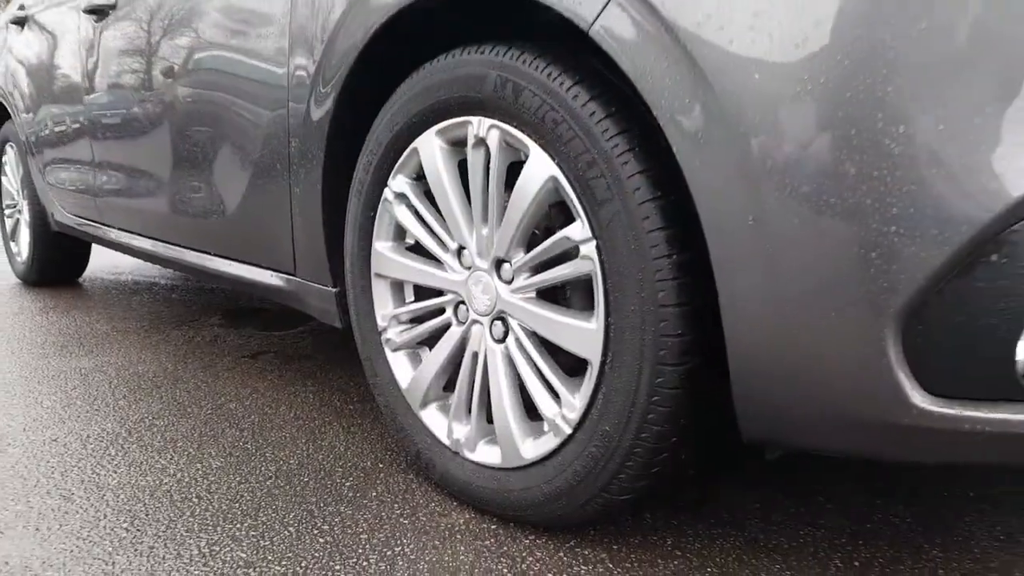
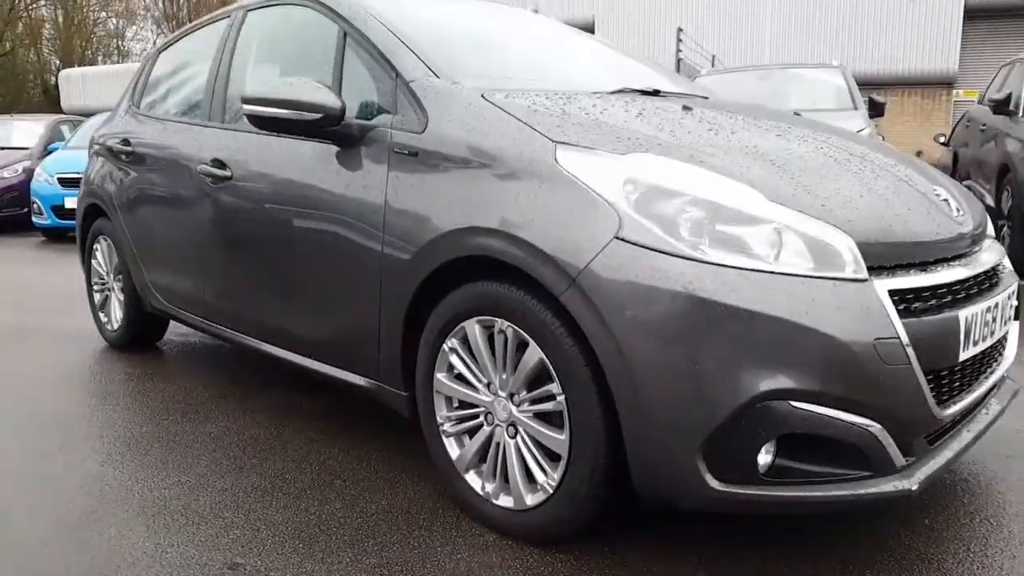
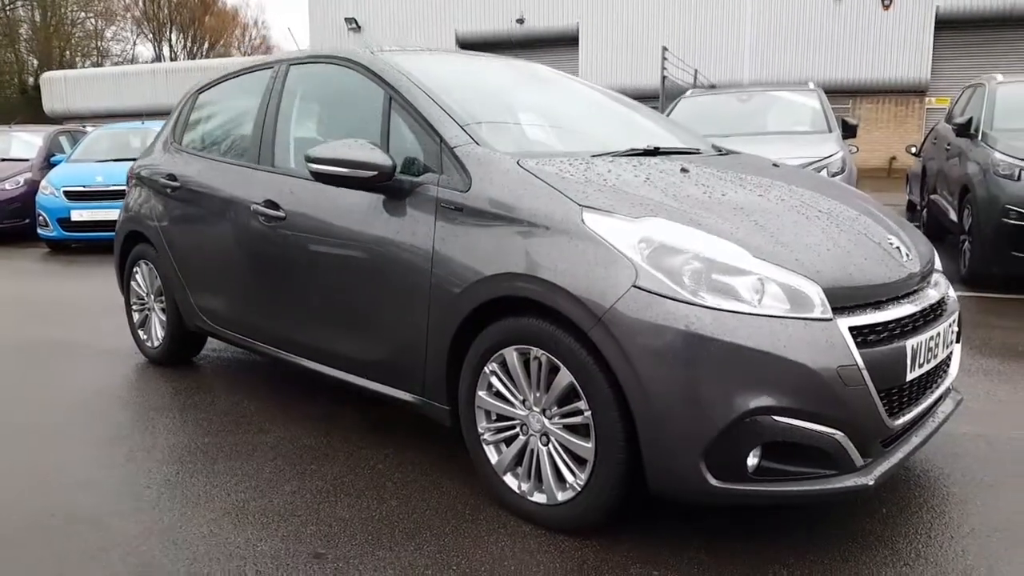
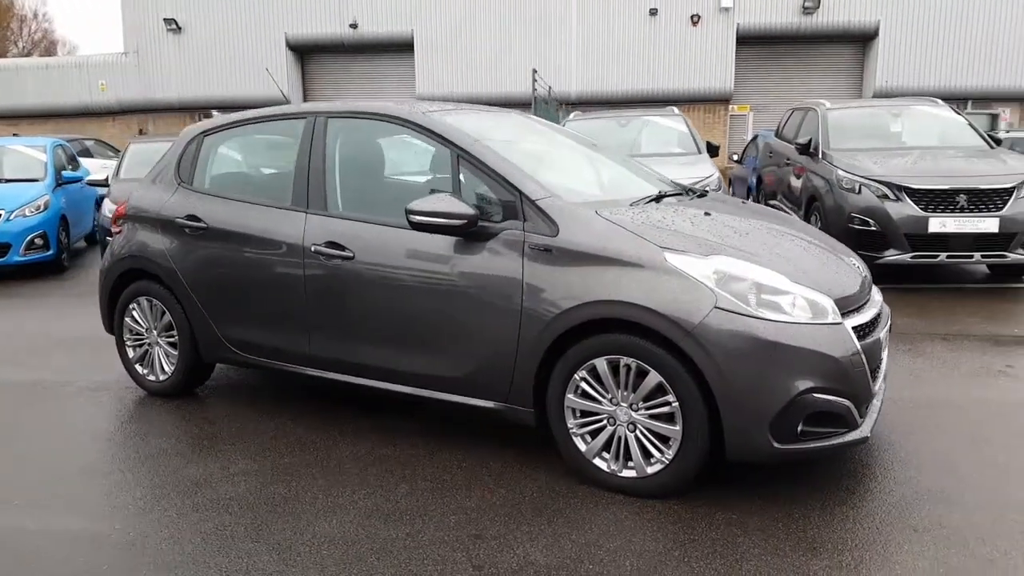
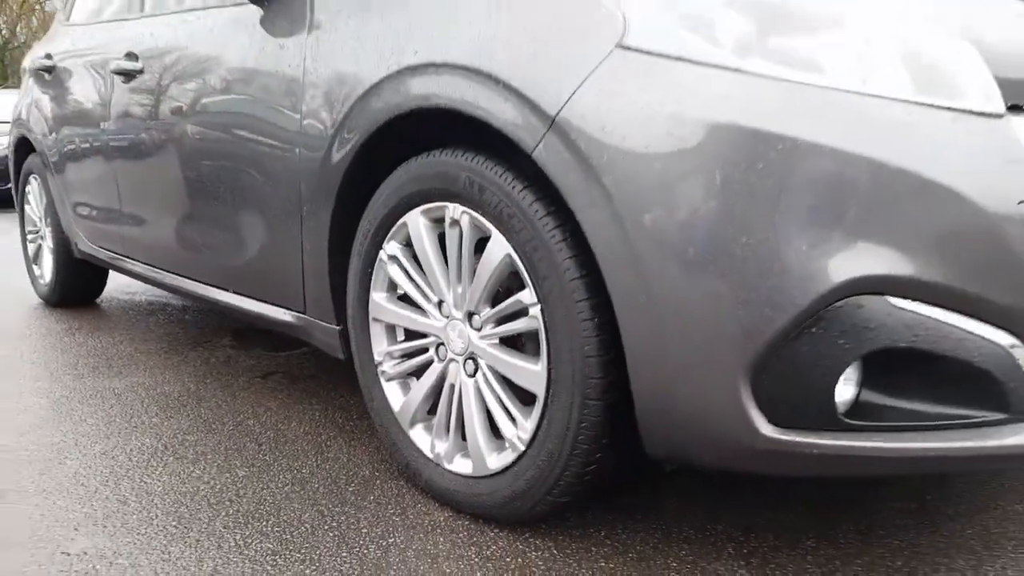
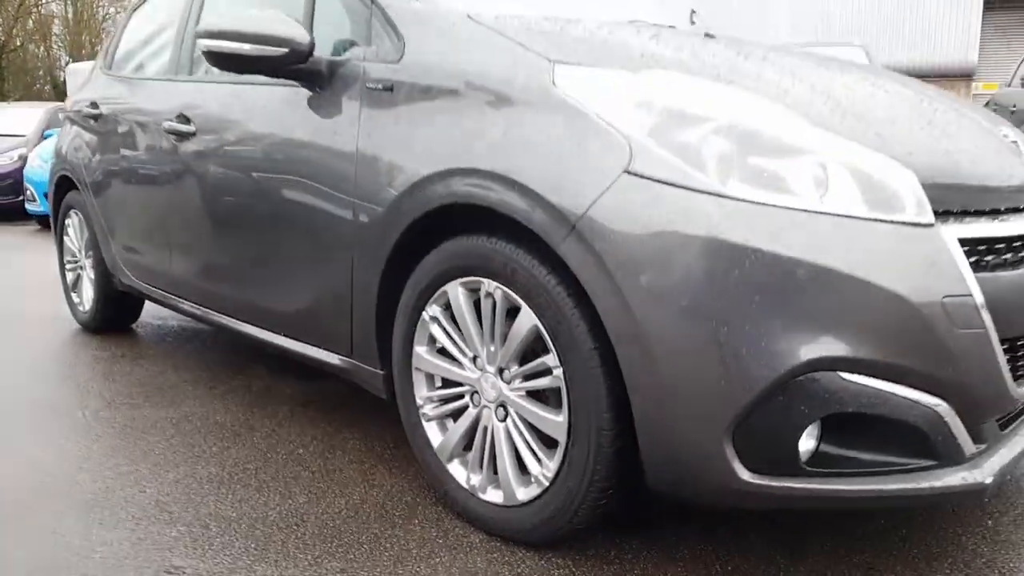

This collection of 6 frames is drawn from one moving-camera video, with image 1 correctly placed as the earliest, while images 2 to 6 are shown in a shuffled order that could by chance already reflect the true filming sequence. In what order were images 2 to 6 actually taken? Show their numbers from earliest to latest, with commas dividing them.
5, 6, 2, 3, 4
